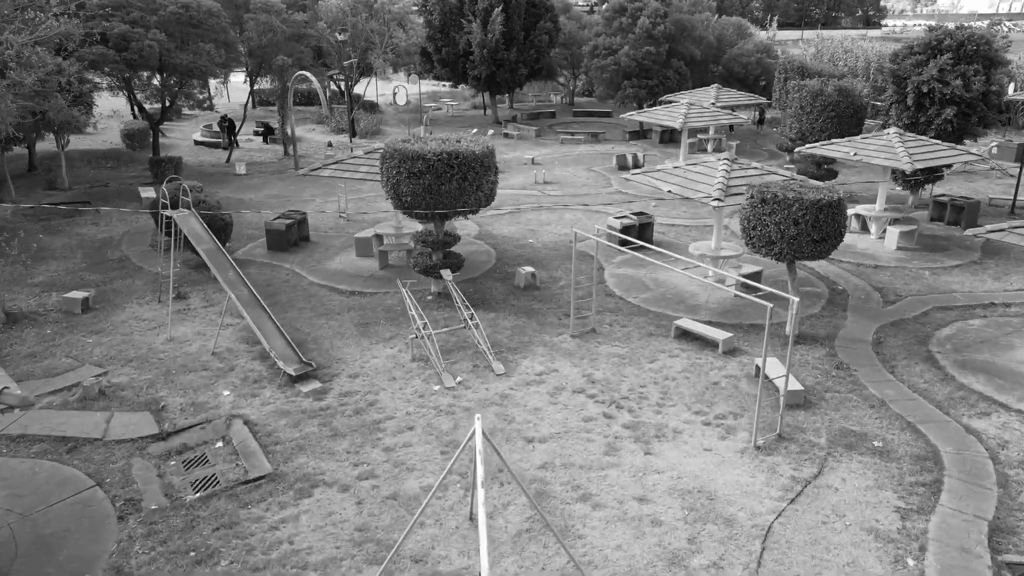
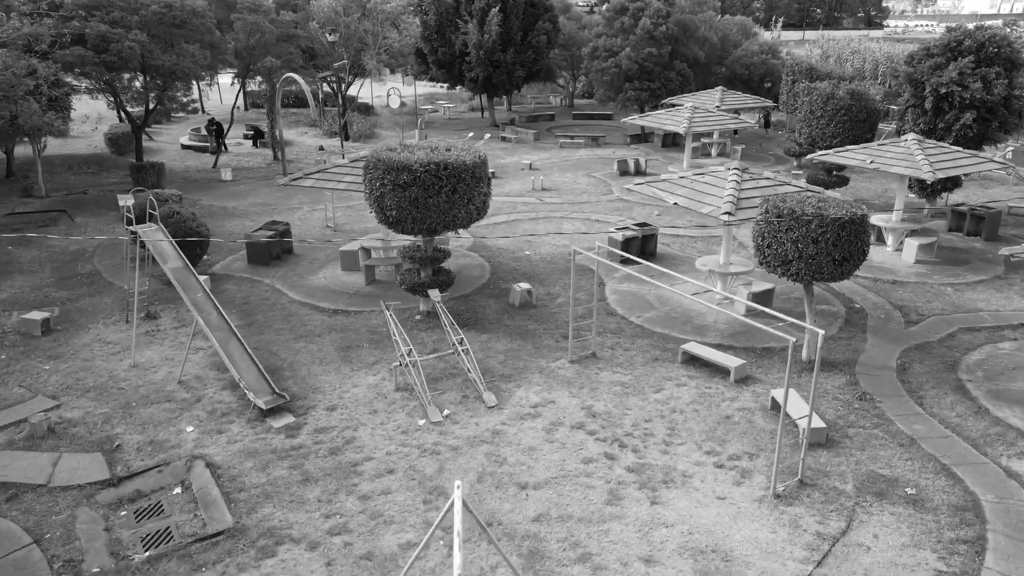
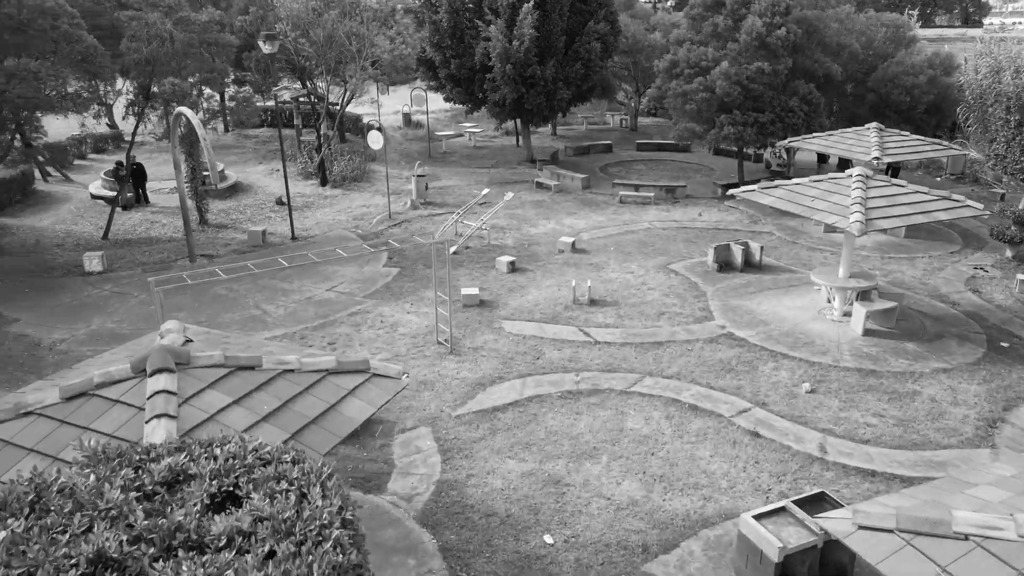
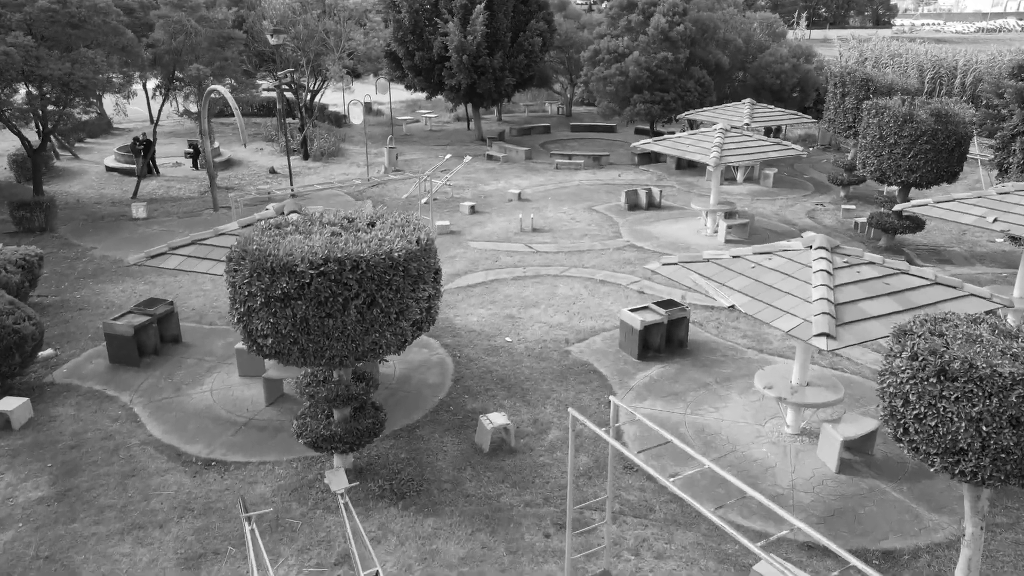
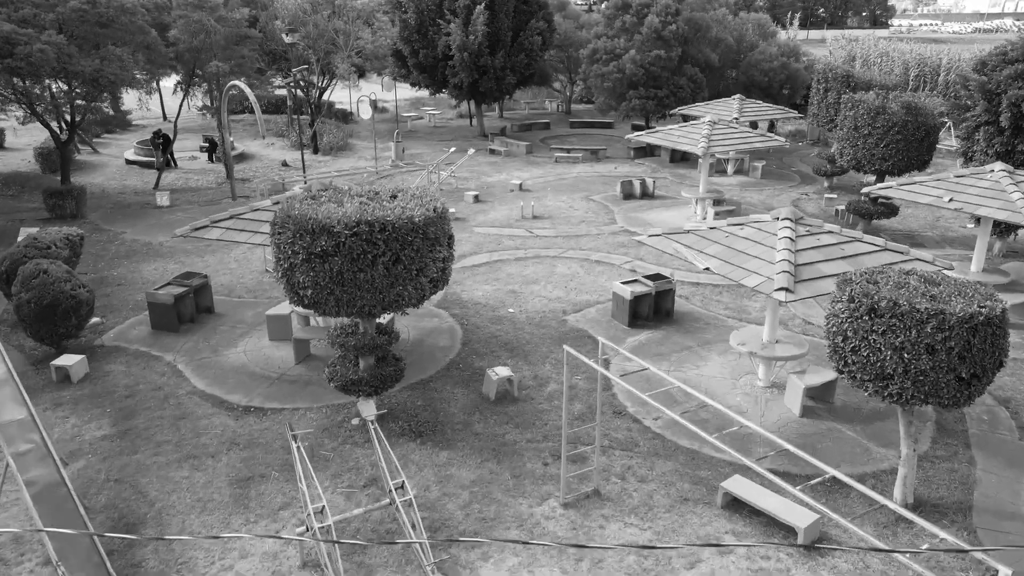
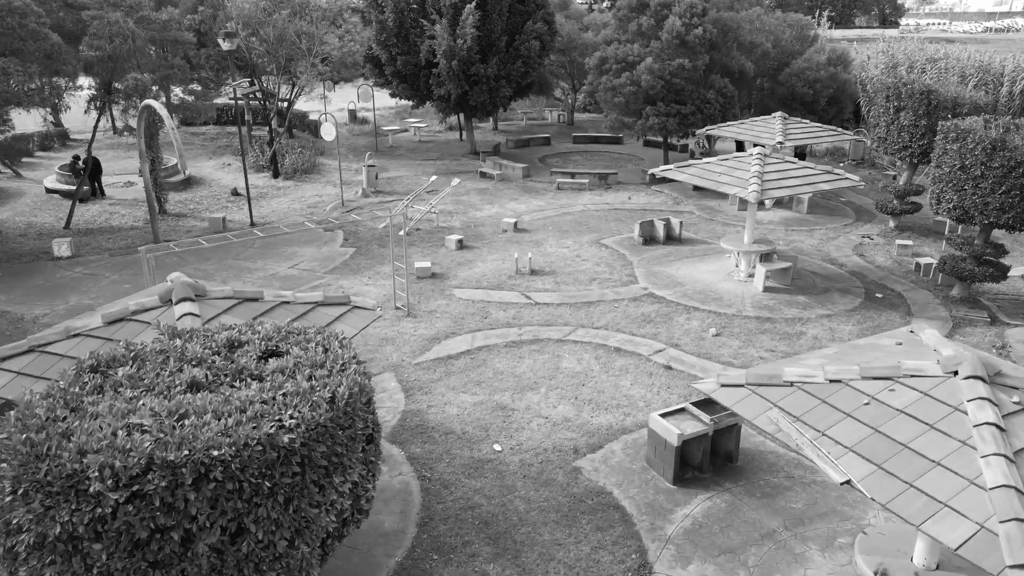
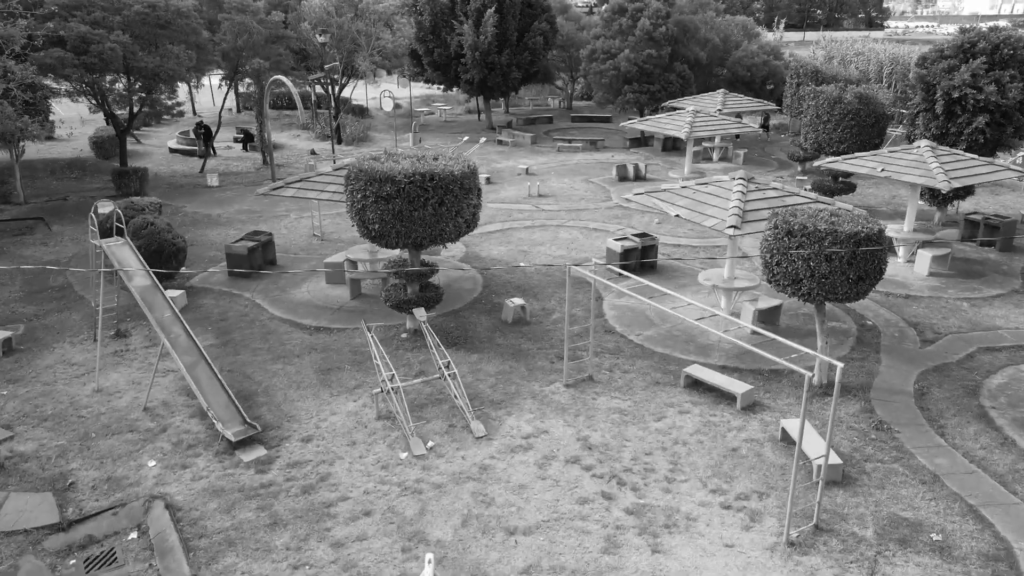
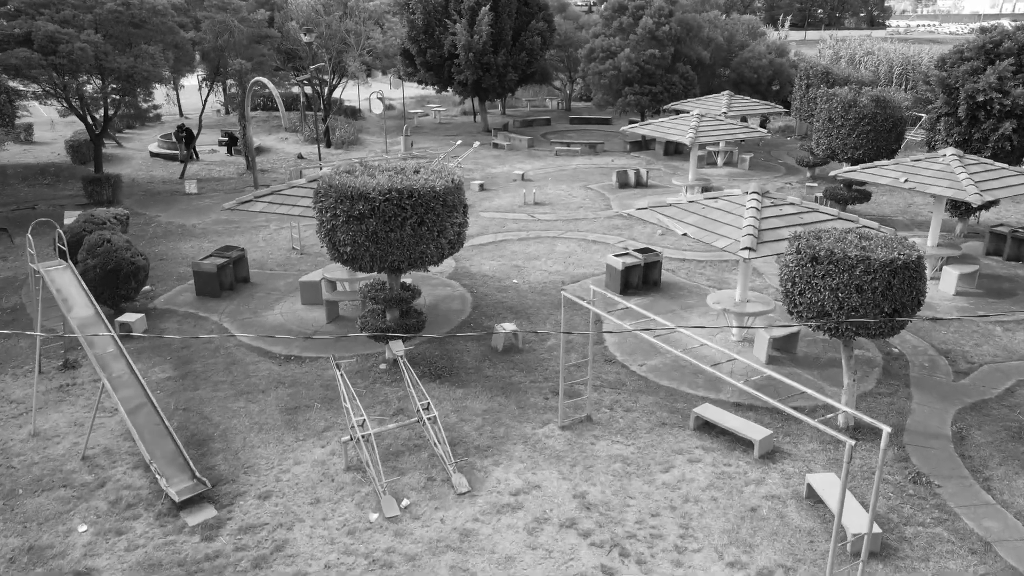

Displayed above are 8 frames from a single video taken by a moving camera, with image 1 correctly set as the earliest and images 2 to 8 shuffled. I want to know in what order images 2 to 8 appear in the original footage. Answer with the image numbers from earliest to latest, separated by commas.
2, 7, 8, 5, 4, 6, 3
